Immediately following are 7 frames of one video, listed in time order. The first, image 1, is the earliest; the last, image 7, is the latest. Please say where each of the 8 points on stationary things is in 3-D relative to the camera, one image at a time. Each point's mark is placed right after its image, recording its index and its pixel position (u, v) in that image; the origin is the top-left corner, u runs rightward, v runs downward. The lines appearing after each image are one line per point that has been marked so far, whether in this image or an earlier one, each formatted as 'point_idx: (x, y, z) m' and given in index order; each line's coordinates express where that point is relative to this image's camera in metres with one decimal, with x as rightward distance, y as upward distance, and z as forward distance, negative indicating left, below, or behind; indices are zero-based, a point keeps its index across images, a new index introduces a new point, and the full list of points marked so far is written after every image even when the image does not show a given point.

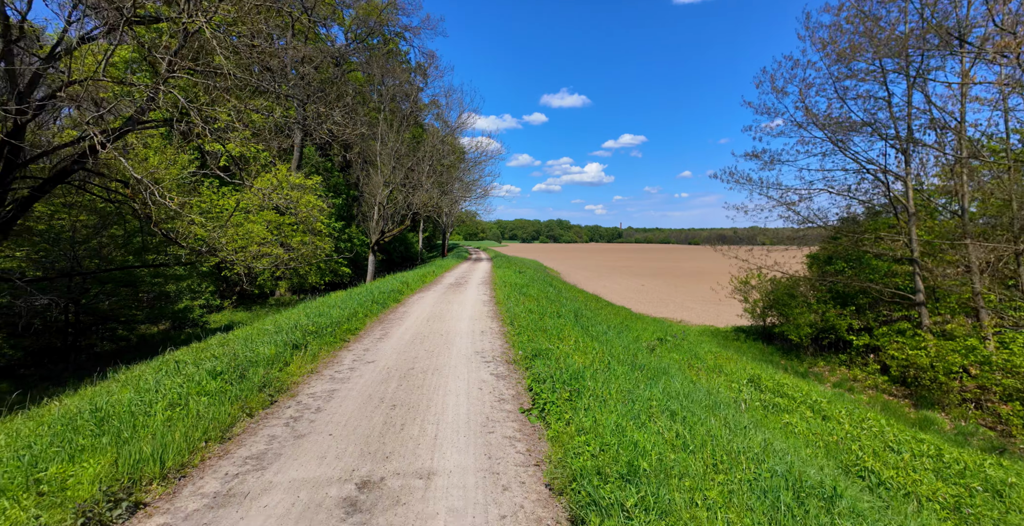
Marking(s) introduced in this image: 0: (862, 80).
0: (+8.1, +4.3, +9.1) m
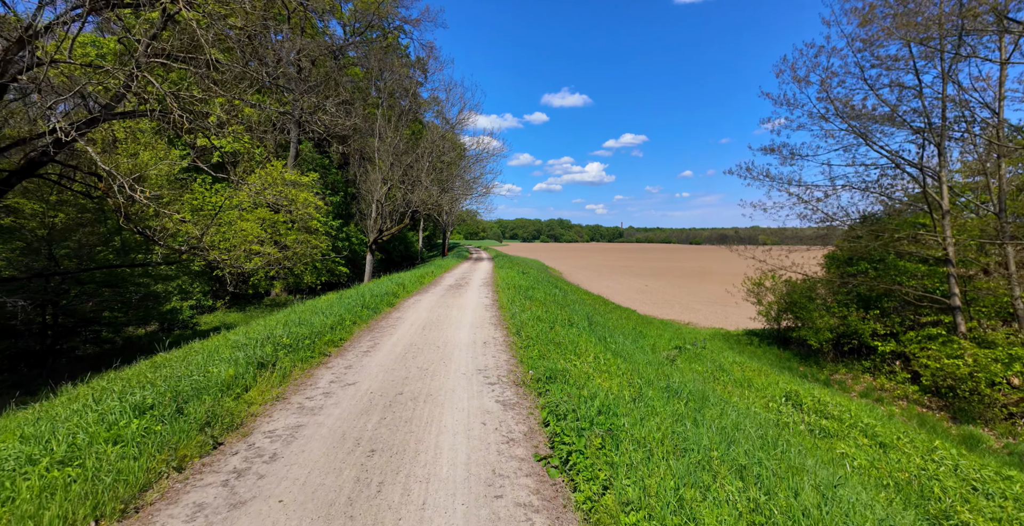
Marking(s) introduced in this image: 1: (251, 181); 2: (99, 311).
0: (+8.2, +4.2, +8.5) m
1: (-9.1, +2.9, +13.7) m
2: (-11.4, -1.4, +10.9) m
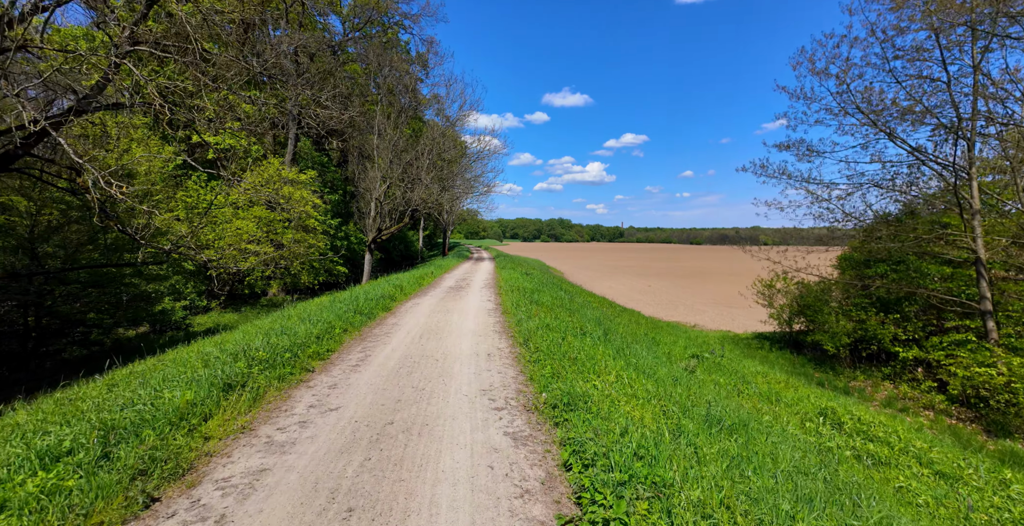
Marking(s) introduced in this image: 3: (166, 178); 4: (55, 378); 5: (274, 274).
0: (+8.3, +4.2, +8.1) m
1: (-9.0, +2.9, +13.3) m
2: (-11.3, -1.3, +10.5) m
3: (-12.1, +3.0, +13.8) m
4: (-11.1, -2.8, +9.6) m
5: (-9.8, -0.5, +16.1) m
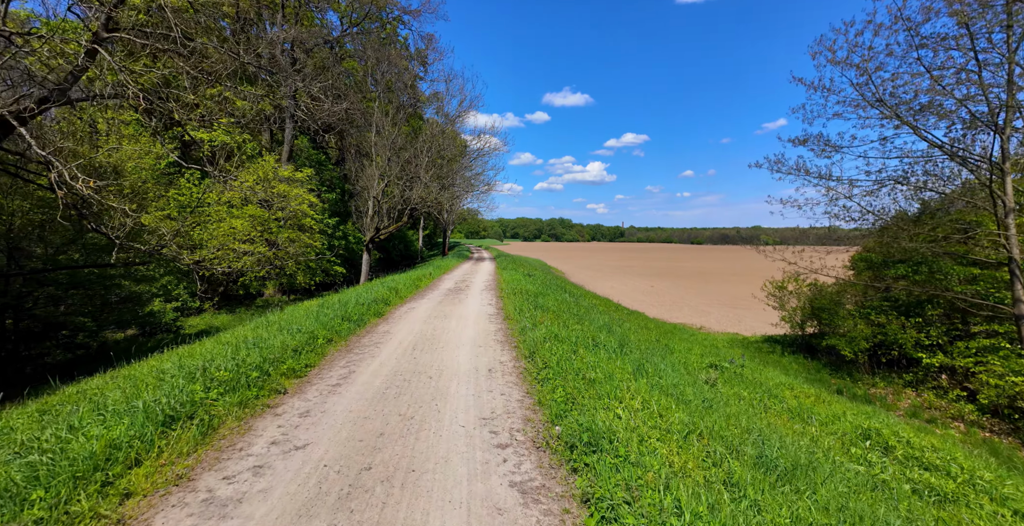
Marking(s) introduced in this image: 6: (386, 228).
0: (+8.4, +4.2, +7.6) m
1: (-9.0, +2.9, +12.8) m
2: (-11.3, -1.4, +10.0) m
3: (-12.1, +2.9, +13.3) m
4: (-11.1, -2.8, +9.1) m
5: (-9.8, -0.5, +15.7) m
6: (-6.3, +1.7, +19.6) m
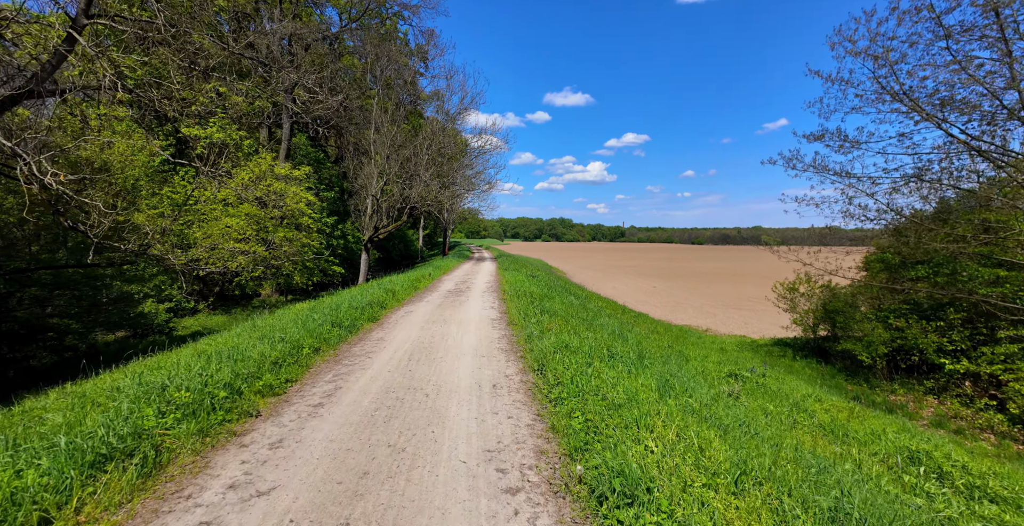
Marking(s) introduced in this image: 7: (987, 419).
0: (+8.4, +4.1, +7.2) m
1: (-8.9, +2.9, +12.4) m
2: (-11.2, -1.3, +9.6) m
3: (-12.0, +3.0, +12.9) m
4: (-11.0, -2.8, +8.8) m
5: (-9.7, -0.5, +15.3) m
6: (-6.2, +1.7, +19.2) m
7: (+8.6, -2.8, +7.1) m
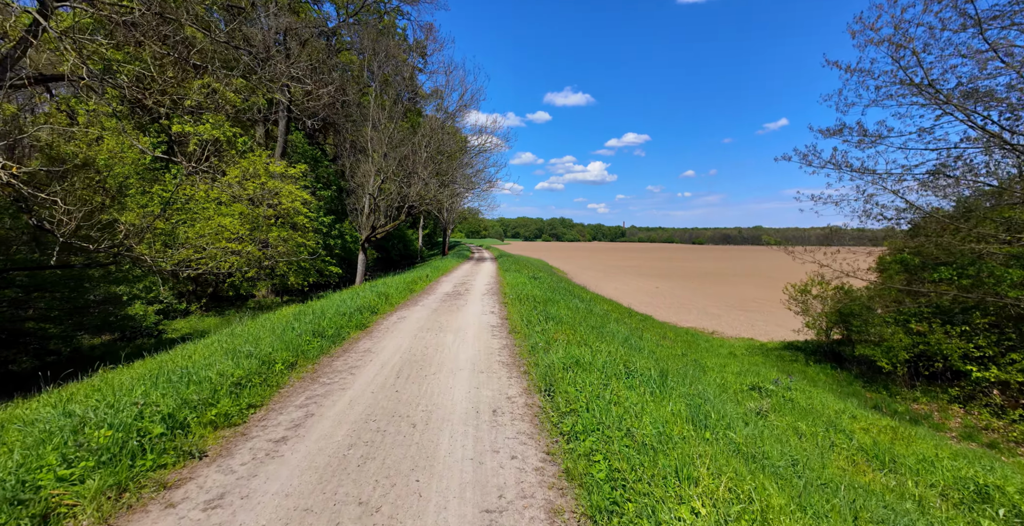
0: (+8.5, +4.1, +6.7) m
1: (-8.9, +2.9, +12.0) m
2: (-11.2, -1.4, +9.2) m
3: (-12.0, +2.9, +12.5) m
4: (-11.0, -2.8, +8.3) m
5: (-9.7, -0.5, +14.9) m
6: (-6.2, +1.7, +18.8) m
7: (+8.6, -2.8, +6.6) m
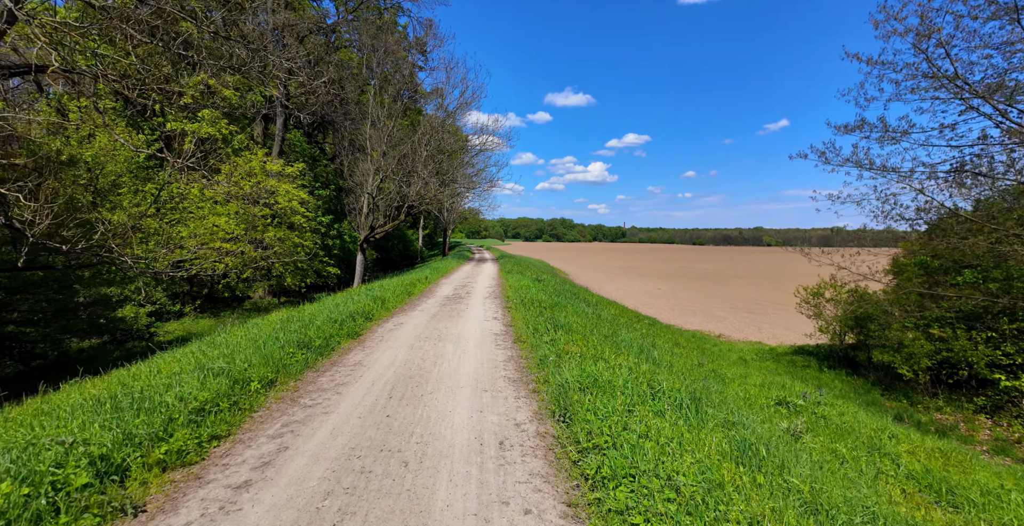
0: (+8.5, +4.1, +6.3) m
1: (-8.8, +2.8, +11.6) m
2: (-11.2, -1.4, +8.8) m
3: (-11.9, +2.9, +12.1) m
4: (-11.0, -2.9, +7.9) m
5: (-9.6, -0.5, +14.5) m
6: (-6.1, +1.7, +18.4) m
7: (+8.7, -2.9, +6.2) m
